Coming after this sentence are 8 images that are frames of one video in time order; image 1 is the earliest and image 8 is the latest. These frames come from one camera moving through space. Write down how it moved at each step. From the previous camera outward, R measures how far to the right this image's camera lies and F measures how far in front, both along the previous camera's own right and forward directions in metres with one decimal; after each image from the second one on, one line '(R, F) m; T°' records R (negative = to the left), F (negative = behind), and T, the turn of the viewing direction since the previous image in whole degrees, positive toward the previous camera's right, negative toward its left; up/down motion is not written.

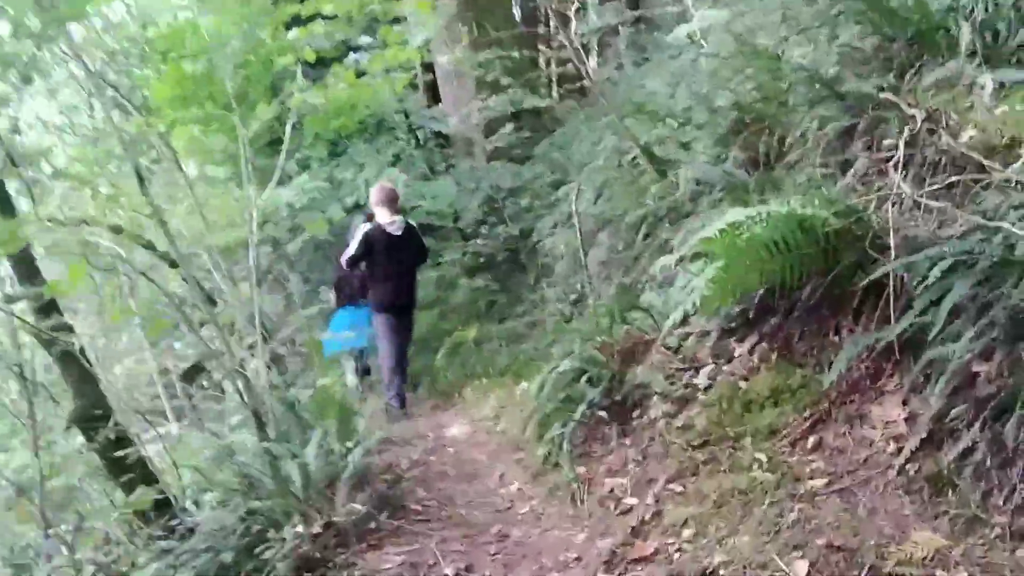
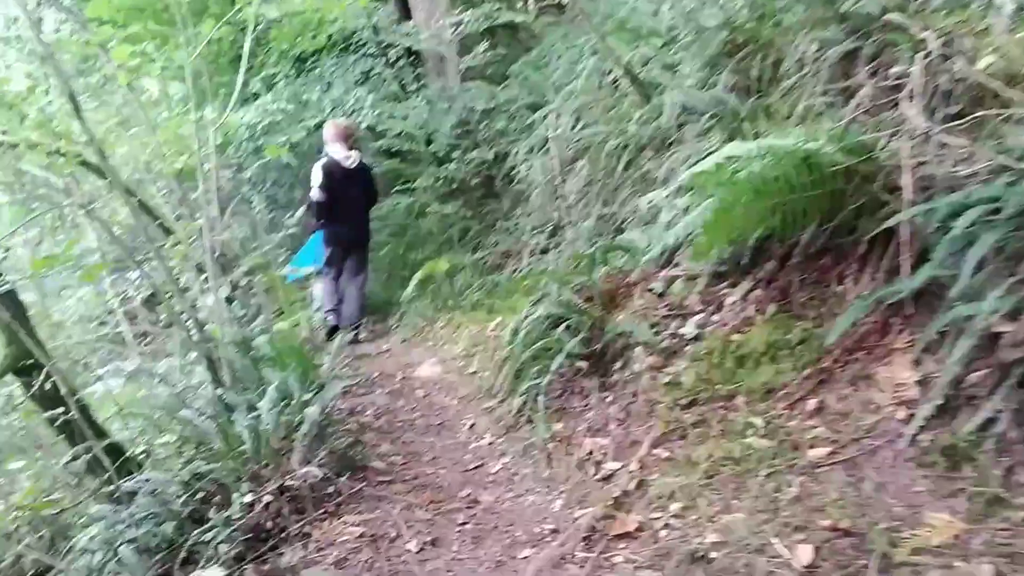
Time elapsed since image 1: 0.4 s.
(0.0, +0.3) m; +2°
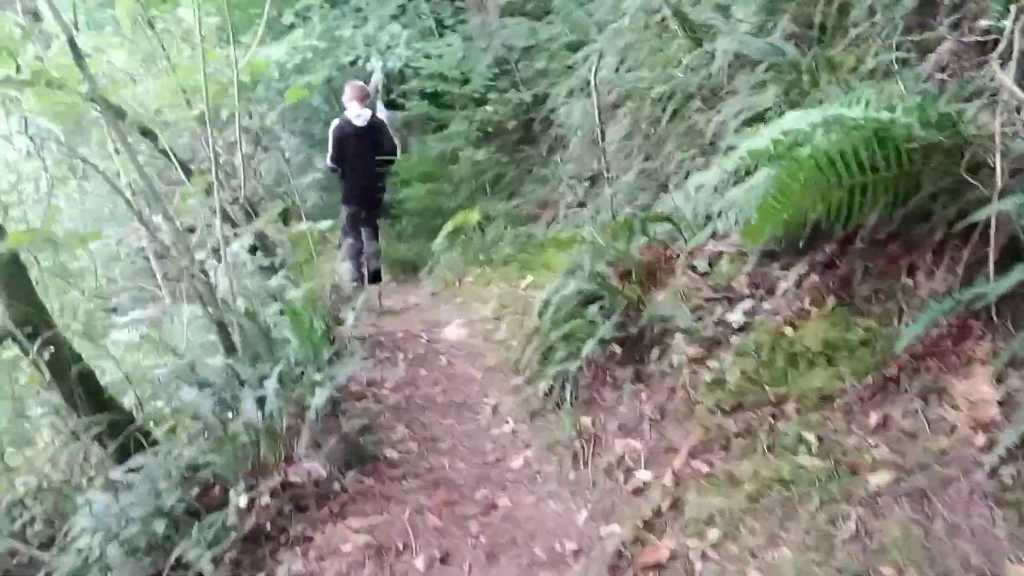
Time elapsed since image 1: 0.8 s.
(0.0, +0.3) m; -2°
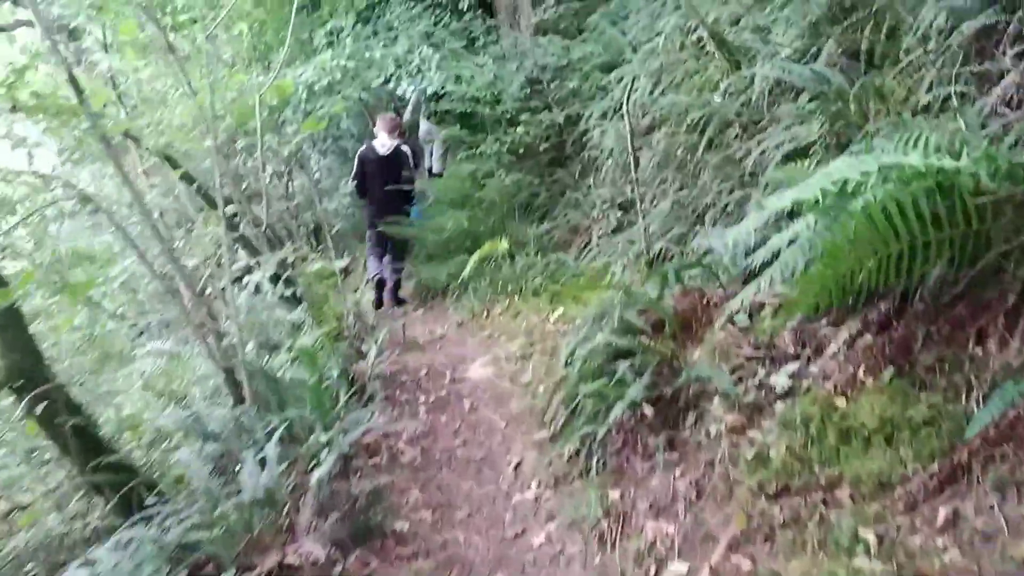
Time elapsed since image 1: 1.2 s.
(0.0, +0.3) m; -2°
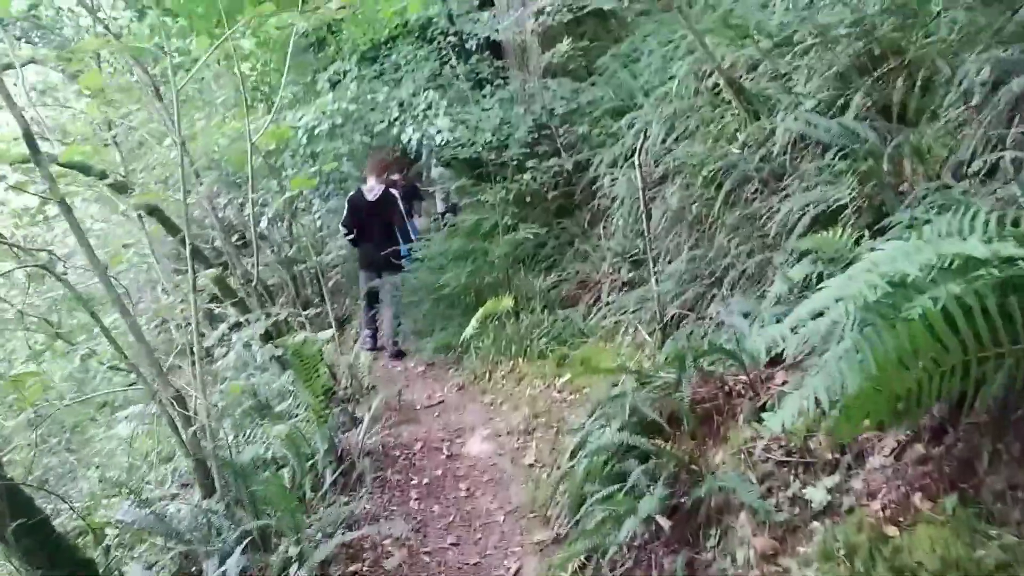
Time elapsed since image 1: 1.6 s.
(0.0, +0.4) m; -1°
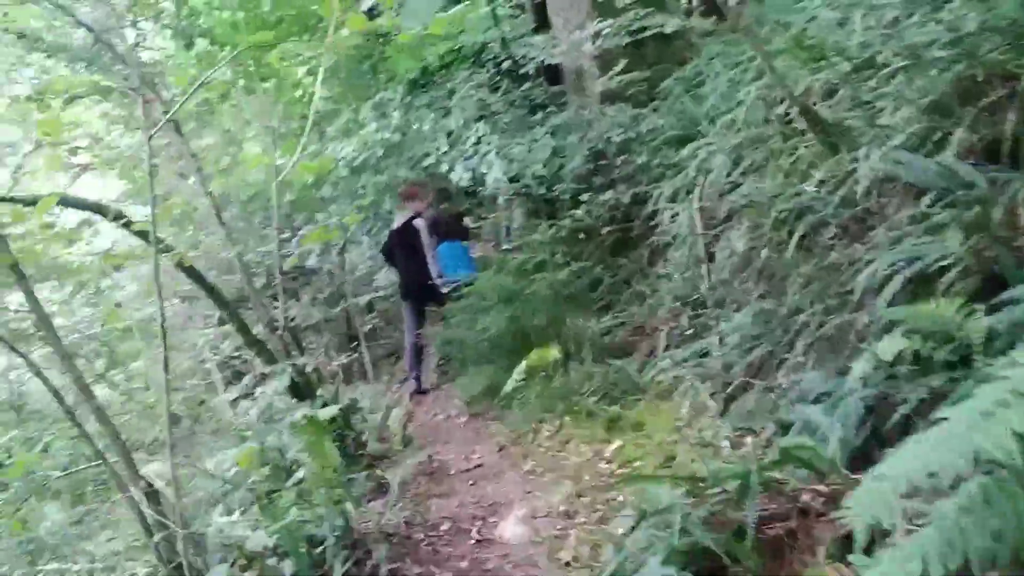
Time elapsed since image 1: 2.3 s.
(+0.1, +0.6) m; -4°
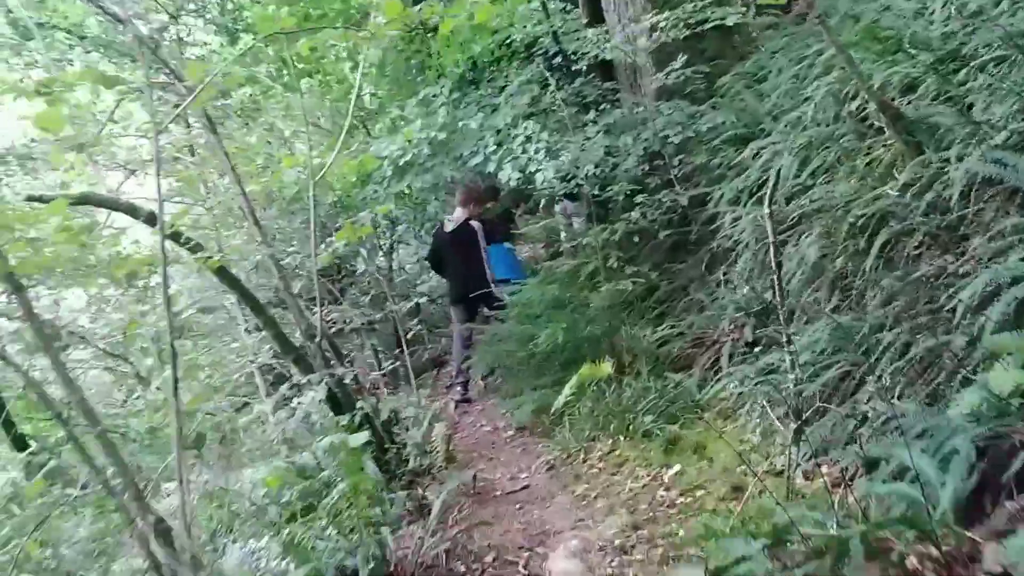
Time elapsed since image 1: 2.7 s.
(0.0, +0.4) m; -3°
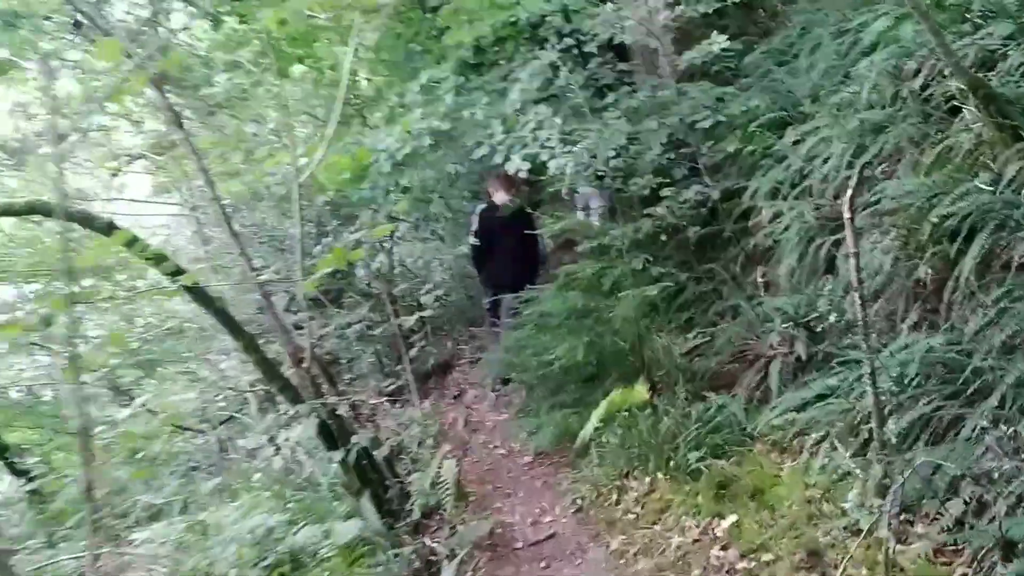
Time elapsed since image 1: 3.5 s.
(-0.1, +0.7) m; 0°
